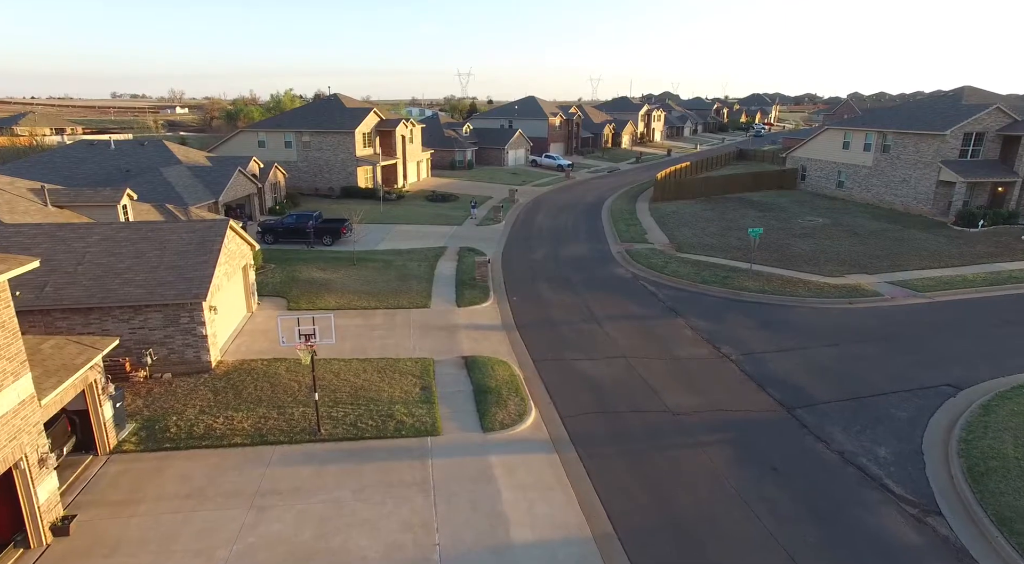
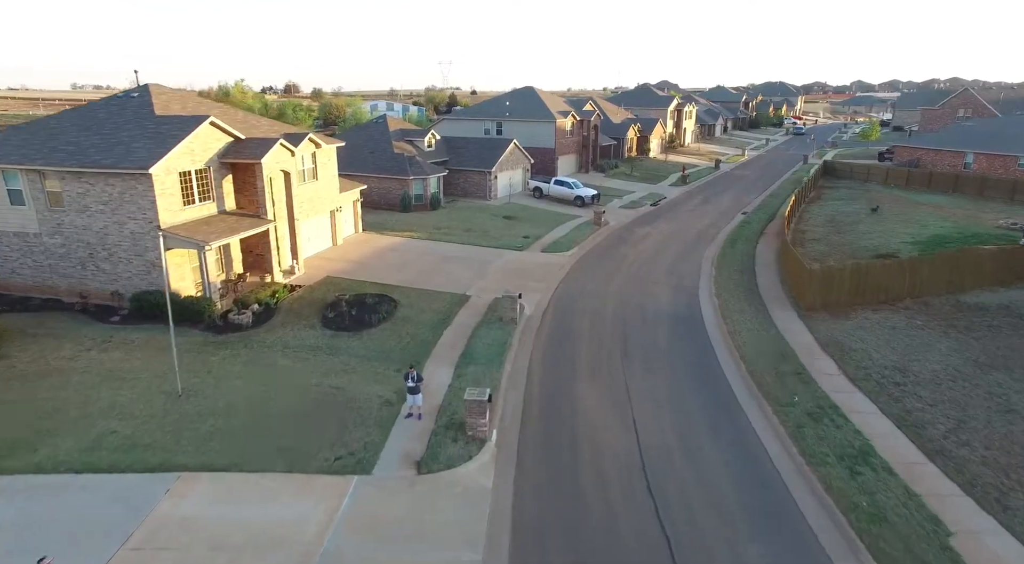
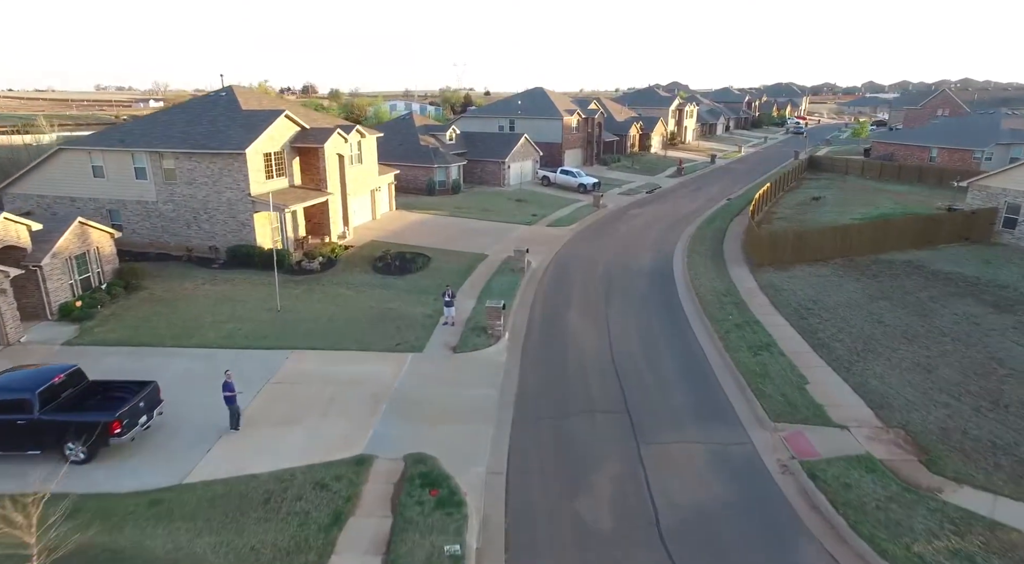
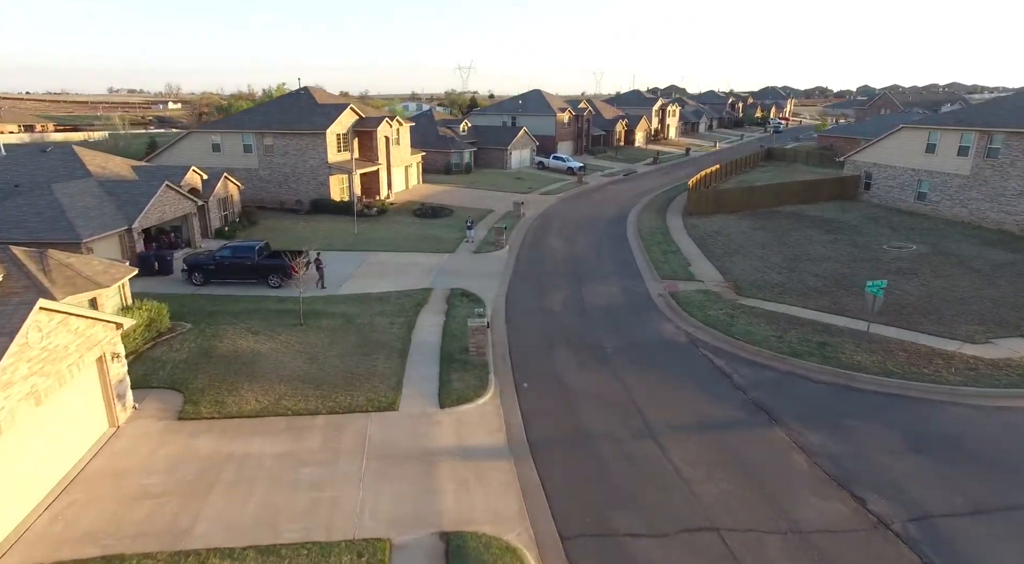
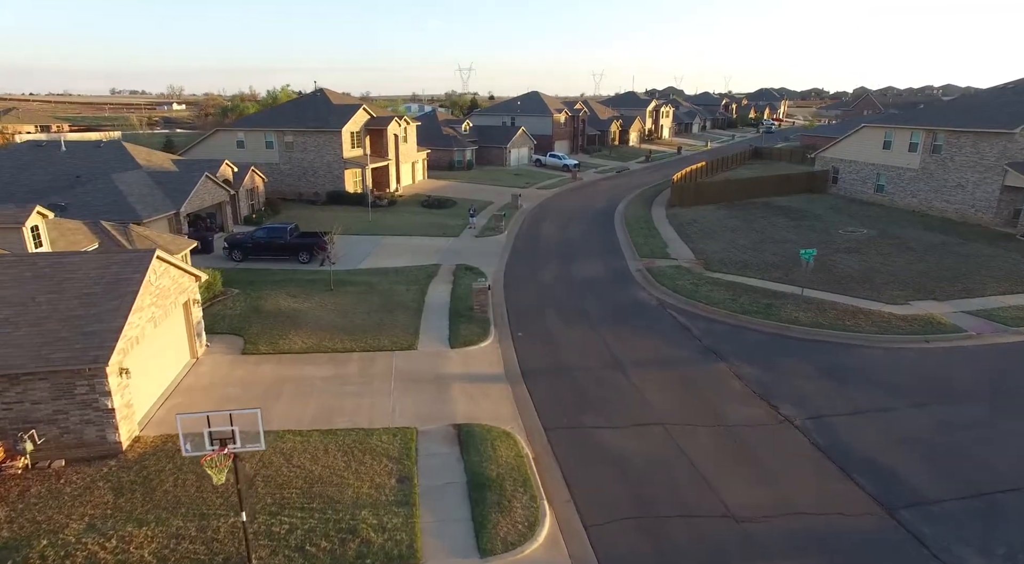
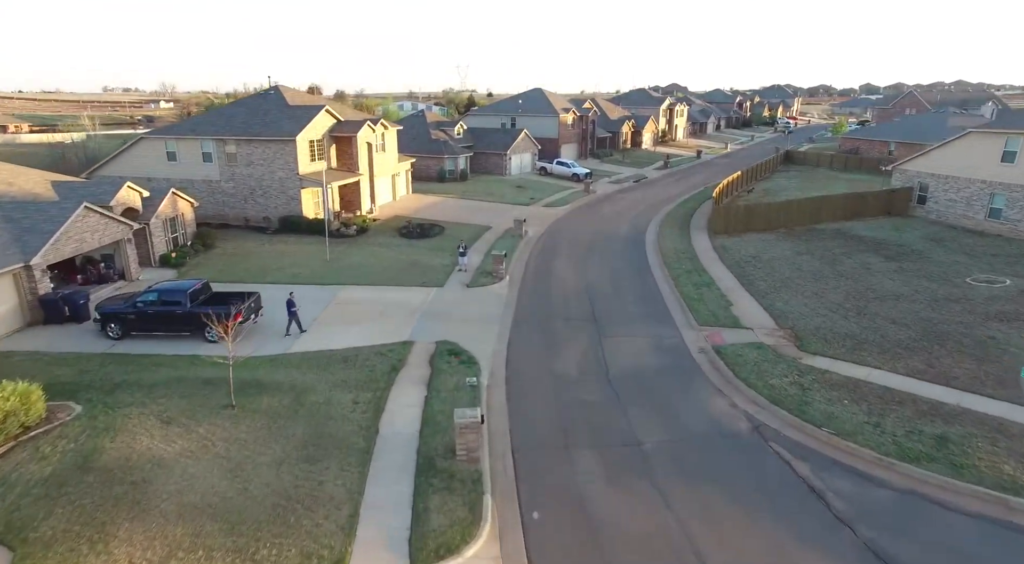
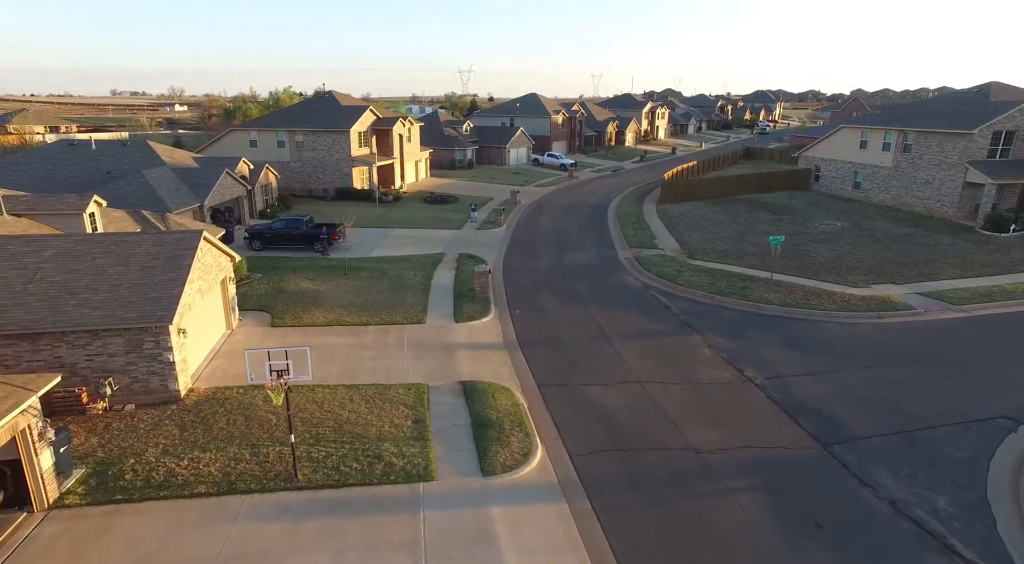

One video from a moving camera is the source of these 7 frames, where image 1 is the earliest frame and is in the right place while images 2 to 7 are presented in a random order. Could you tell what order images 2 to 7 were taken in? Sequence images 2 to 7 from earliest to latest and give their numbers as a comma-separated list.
7, 5, 4, 6, 3, 2
